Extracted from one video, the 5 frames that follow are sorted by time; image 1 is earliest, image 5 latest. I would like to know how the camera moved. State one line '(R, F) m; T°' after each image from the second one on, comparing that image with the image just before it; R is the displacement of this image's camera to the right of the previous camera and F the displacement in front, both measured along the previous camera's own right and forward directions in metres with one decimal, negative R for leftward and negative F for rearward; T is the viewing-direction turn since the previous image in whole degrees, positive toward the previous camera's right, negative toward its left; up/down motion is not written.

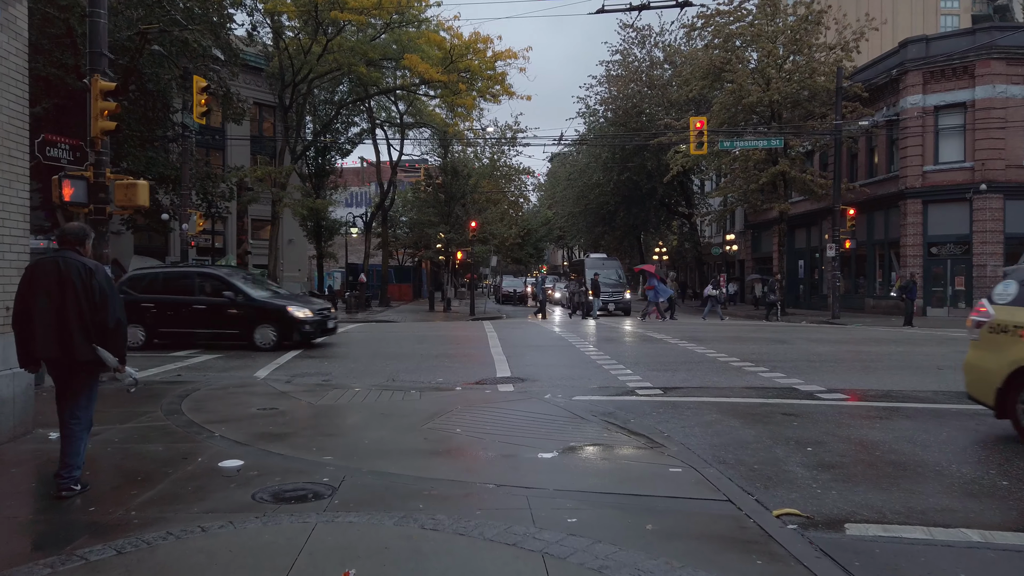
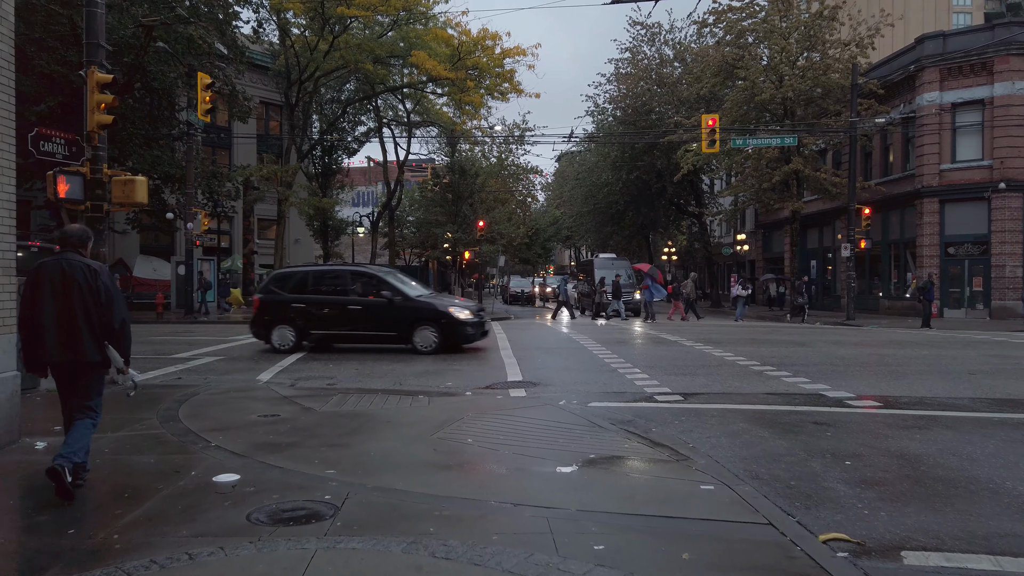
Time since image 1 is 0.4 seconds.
(-0.1, +0.4) m; 0°
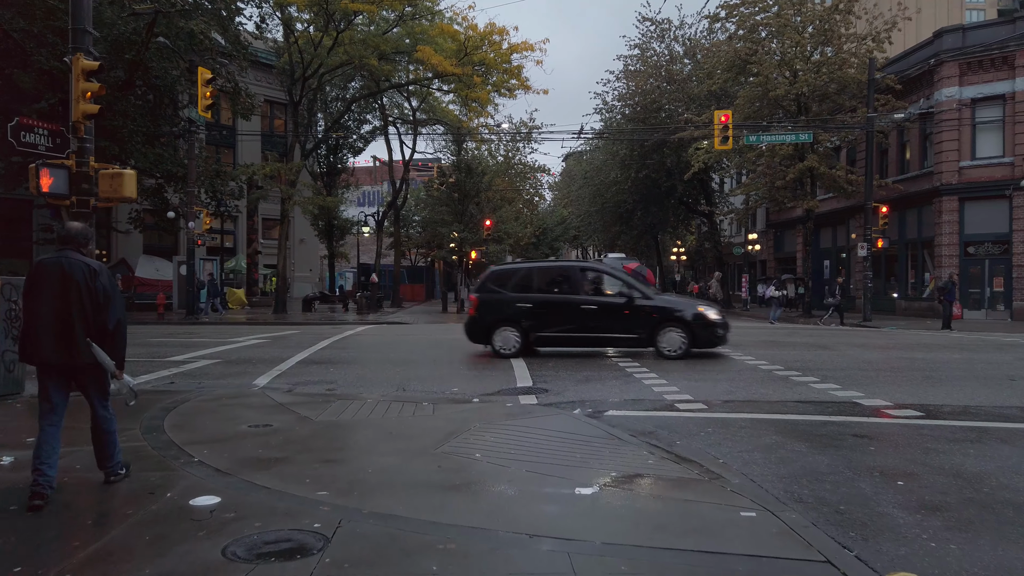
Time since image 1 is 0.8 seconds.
(0.0, +0.5) m; 0°
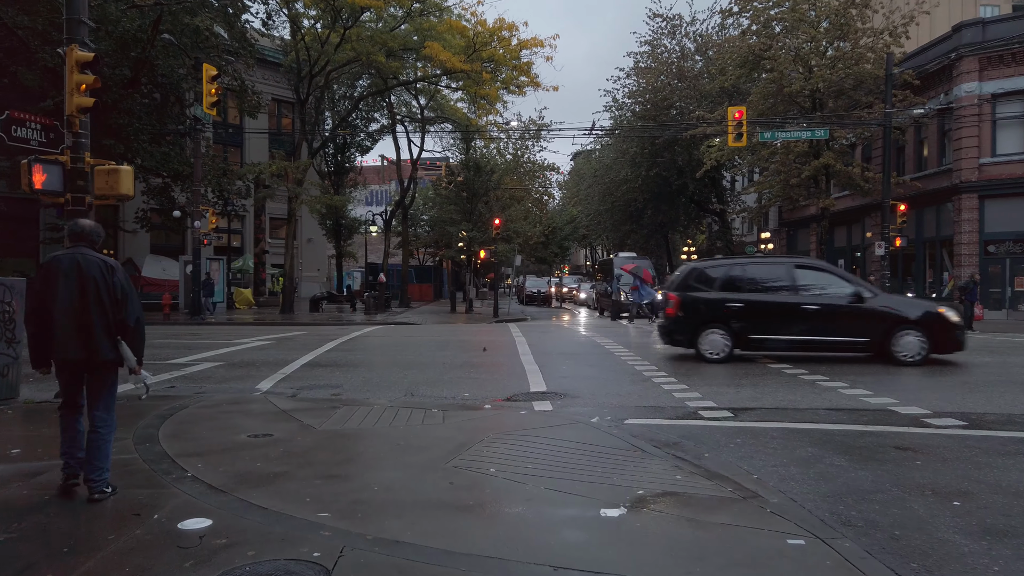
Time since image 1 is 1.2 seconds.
(-0.1, +0.4) m; -1°
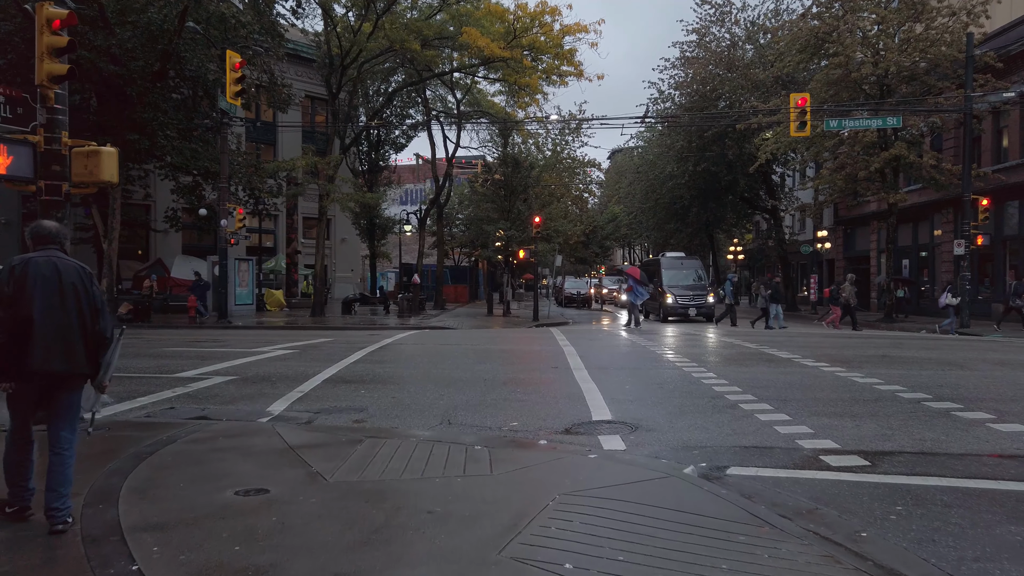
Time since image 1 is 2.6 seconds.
(-0.2, +1.5) m; -3°
